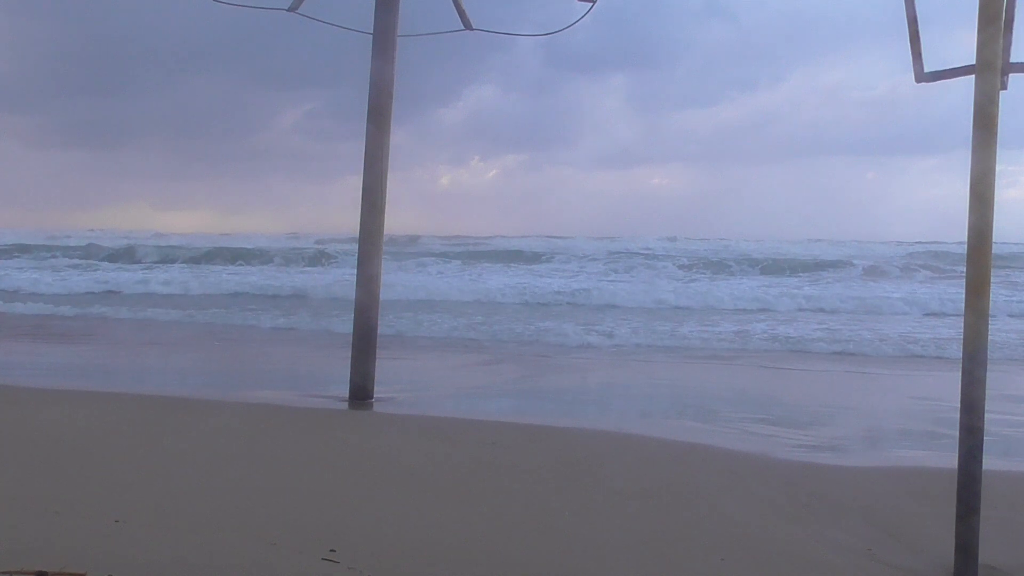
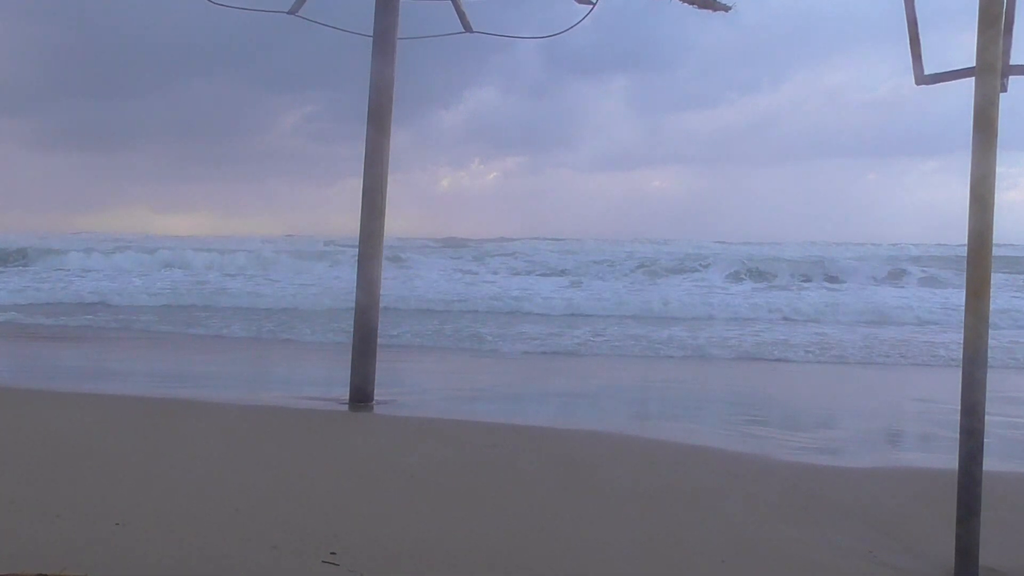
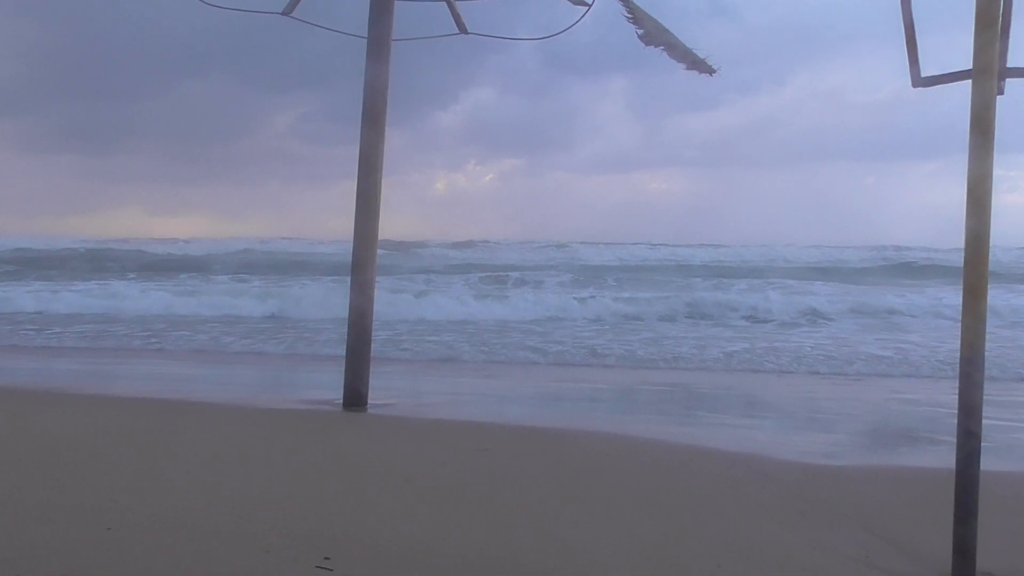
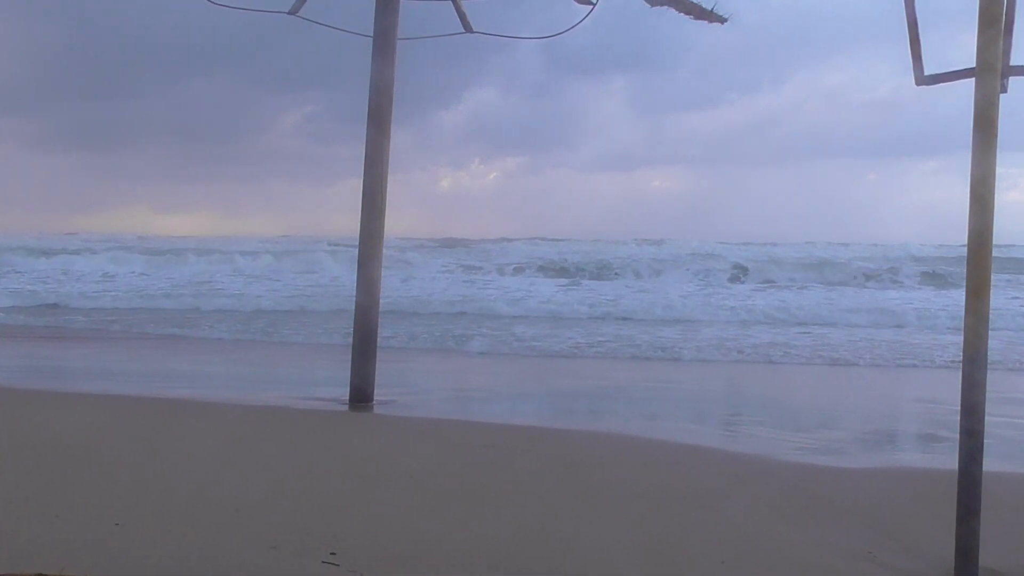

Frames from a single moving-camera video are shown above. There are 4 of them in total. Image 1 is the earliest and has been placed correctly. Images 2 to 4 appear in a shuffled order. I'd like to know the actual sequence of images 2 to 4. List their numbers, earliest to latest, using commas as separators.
2, 4, 3
